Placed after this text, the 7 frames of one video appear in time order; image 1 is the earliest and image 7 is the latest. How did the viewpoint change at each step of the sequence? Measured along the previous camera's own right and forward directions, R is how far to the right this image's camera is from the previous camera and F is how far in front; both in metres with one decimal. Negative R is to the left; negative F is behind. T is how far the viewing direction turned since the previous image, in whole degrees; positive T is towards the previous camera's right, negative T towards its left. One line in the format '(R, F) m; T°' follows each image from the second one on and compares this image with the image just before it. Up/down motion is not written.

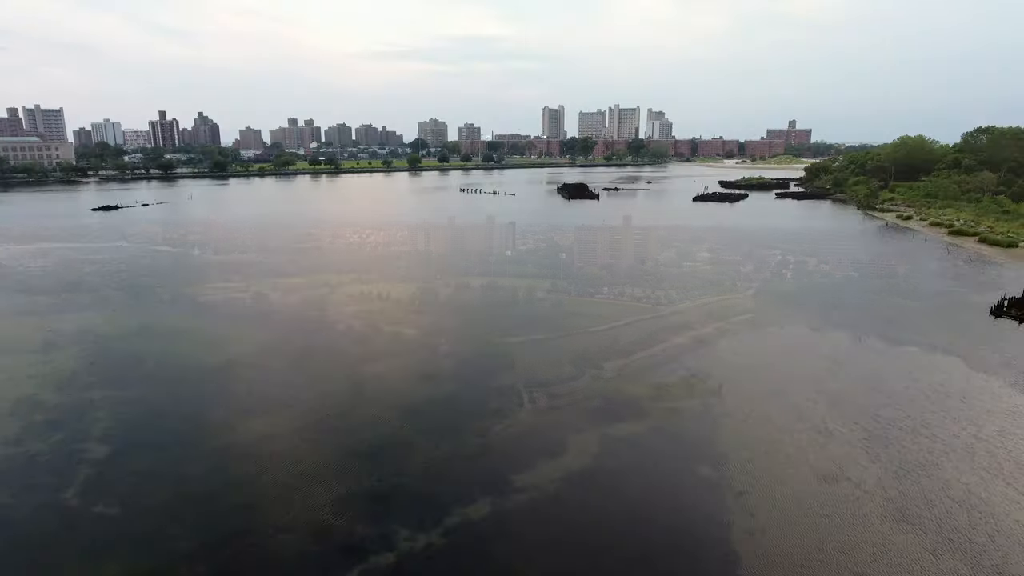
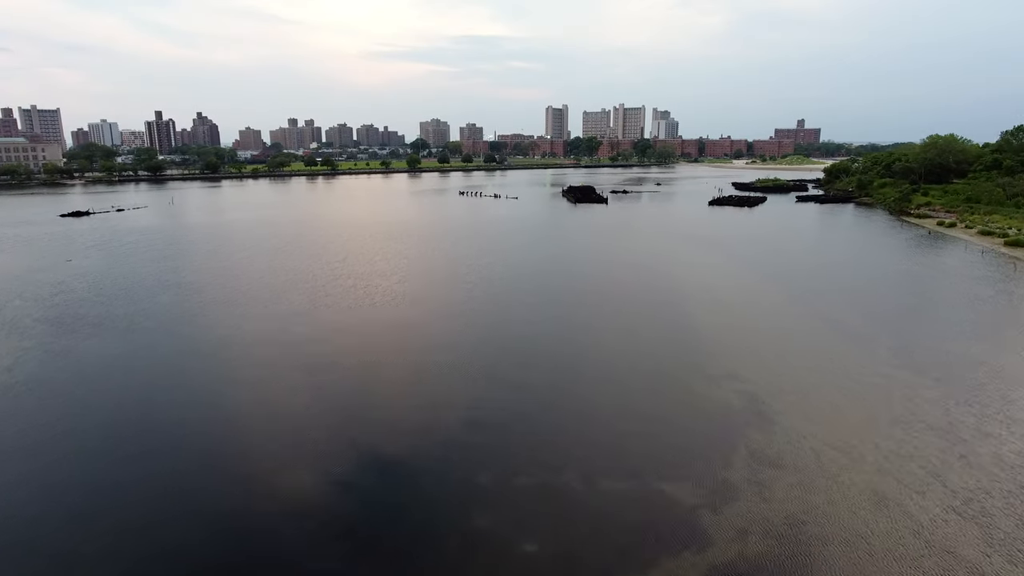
(0.0, +1.8) m; 0°
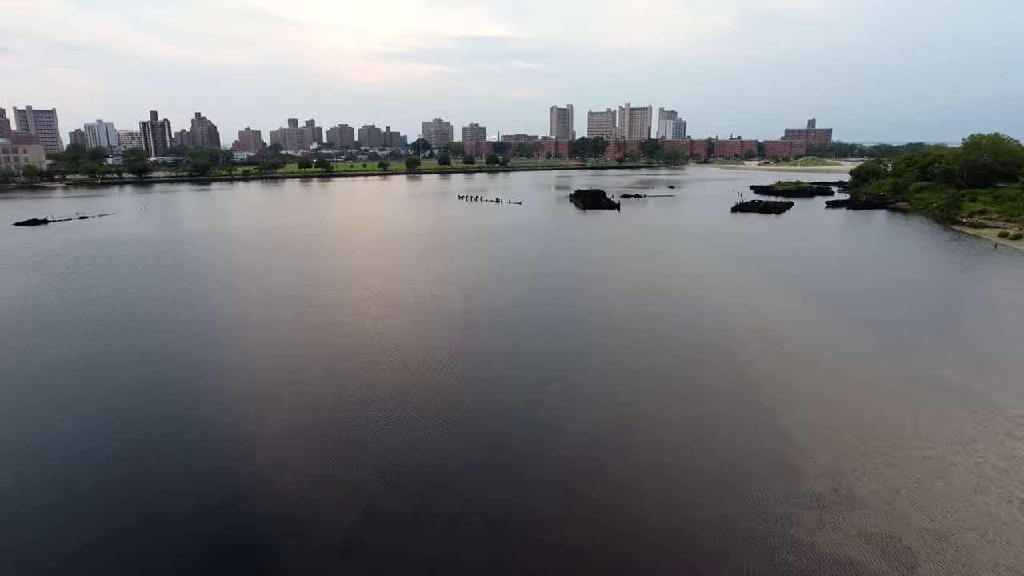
(0.0, +2.2) m; 0°
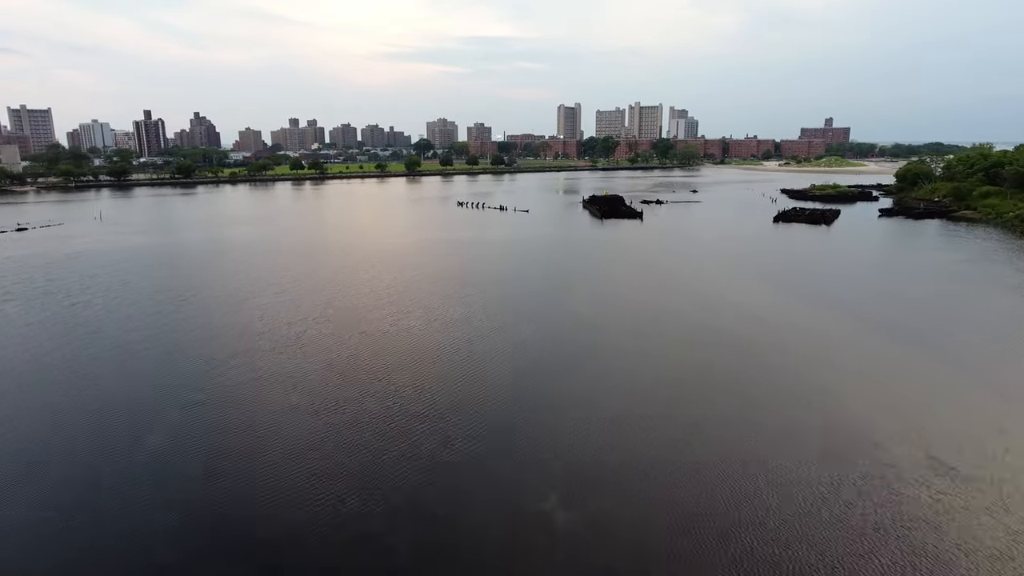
(-0.1, +3.0) m; 0°
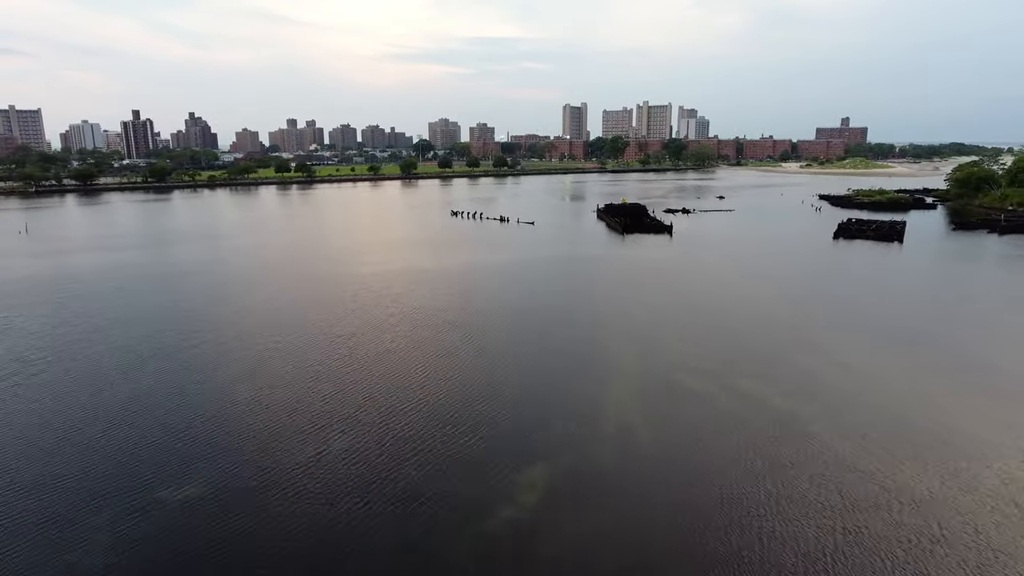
(0.0, +3.3) m; 0°
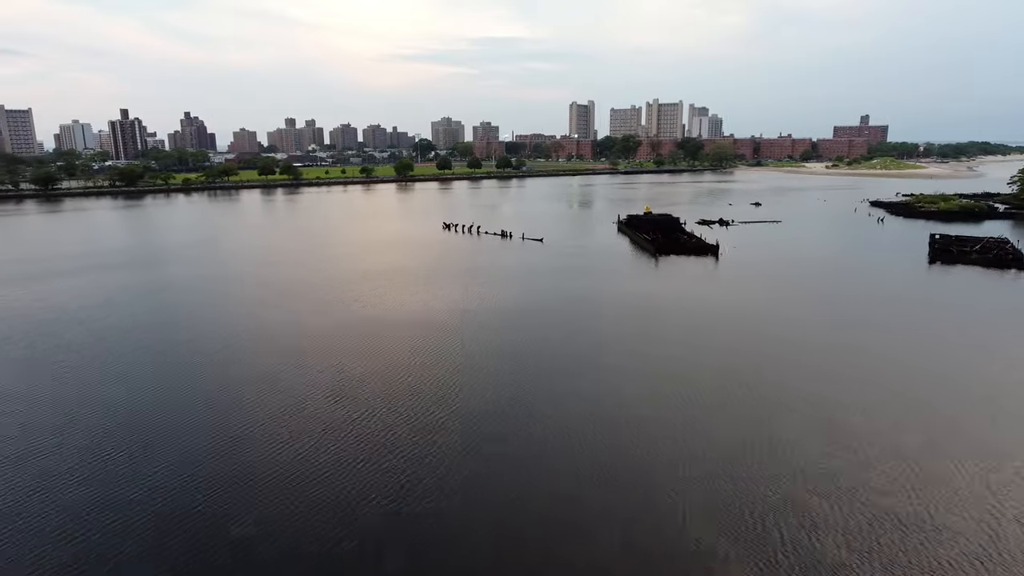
(0.0, +3.4) m; 0°
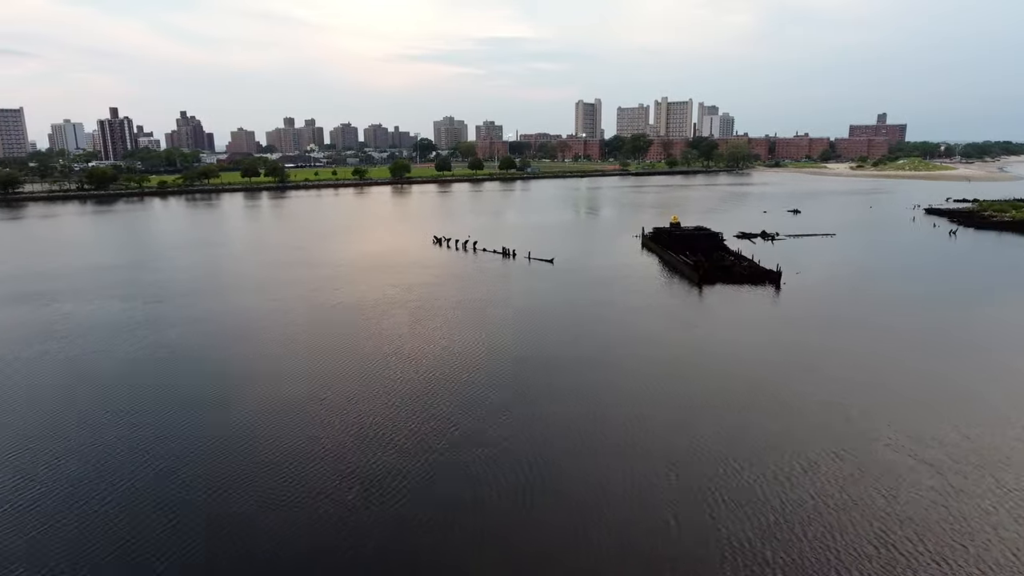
(0.0, +2.8) m; 0°
